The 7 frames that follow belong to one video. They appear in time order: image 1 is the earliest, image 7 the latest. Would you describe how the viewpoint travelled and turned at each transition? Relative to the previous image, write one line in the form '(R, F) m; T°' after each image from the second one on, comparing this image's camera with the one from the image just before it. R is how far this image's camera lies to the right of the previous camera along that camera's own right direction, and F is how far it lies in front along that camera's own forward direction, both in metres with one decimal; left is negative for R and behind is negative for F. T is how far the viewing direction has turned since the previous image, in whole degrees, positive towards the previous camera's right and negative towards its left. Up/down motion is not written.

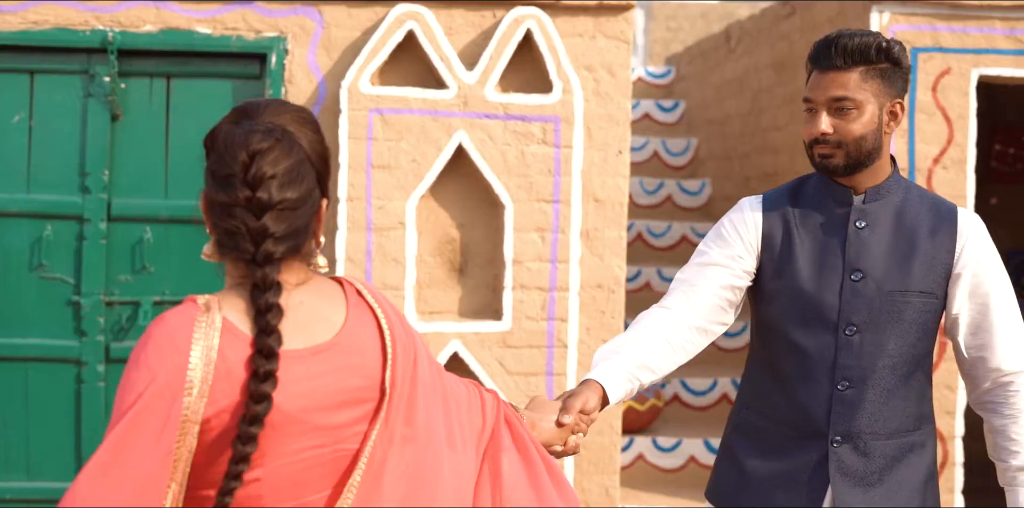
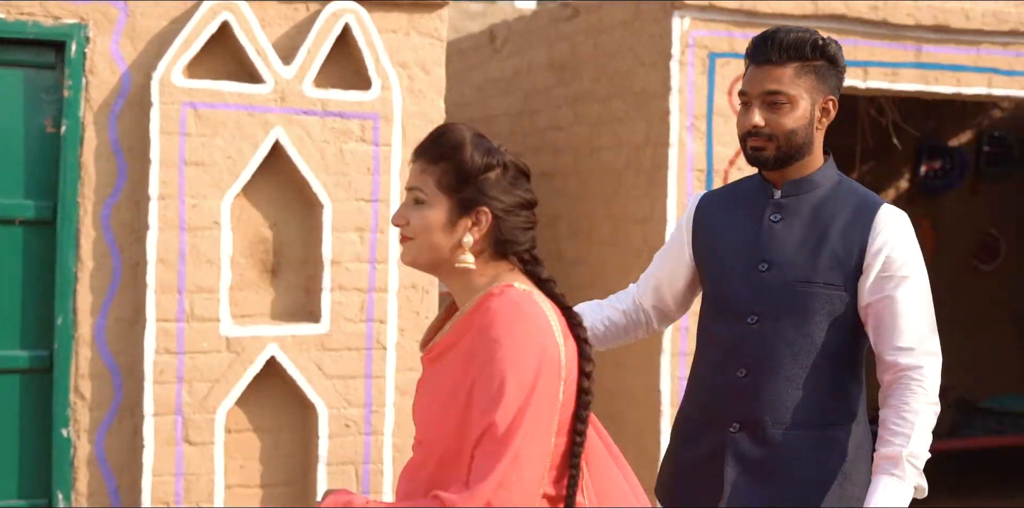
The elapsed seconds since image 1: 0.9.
(-0.5, +0.1) m; +13°
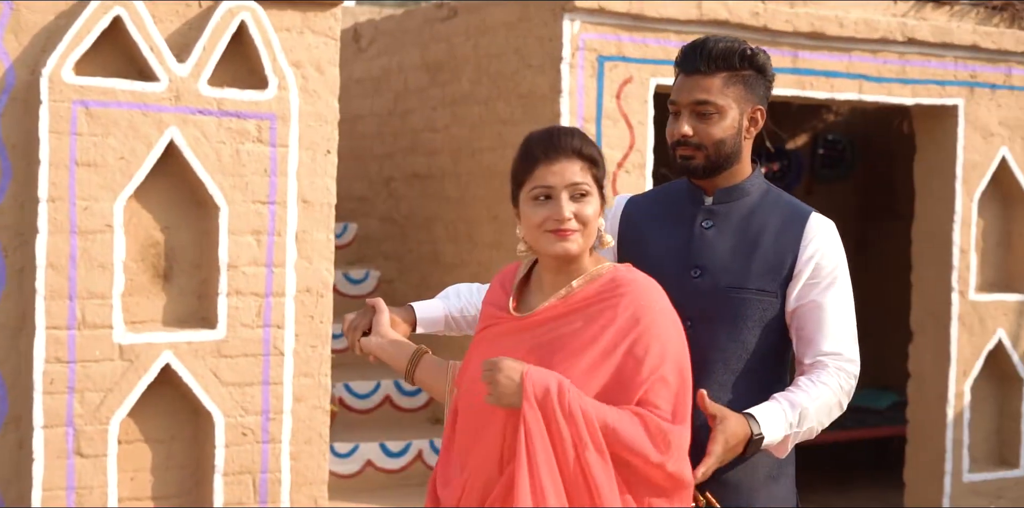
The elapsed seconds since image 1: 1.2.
(-0.3, +0.1) m; +8°
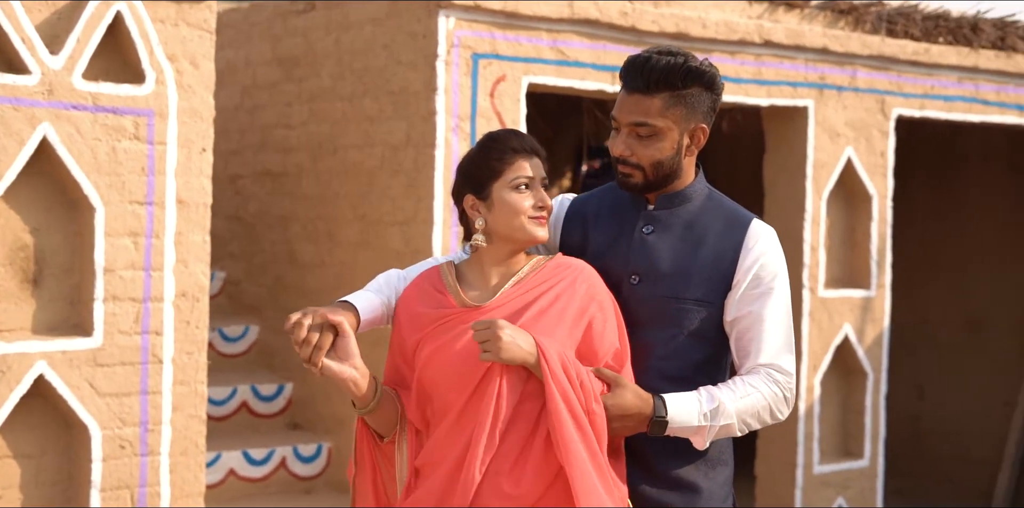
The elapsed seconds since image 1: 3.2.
(-0.4, +0.1) m; +9°
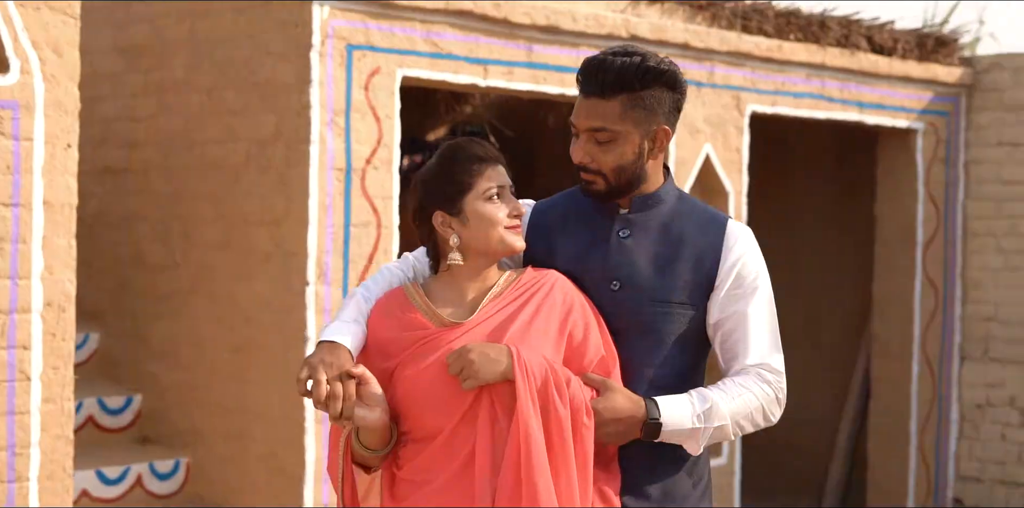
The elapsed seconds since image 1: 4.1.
(-0.4, +0.3) m; +10°
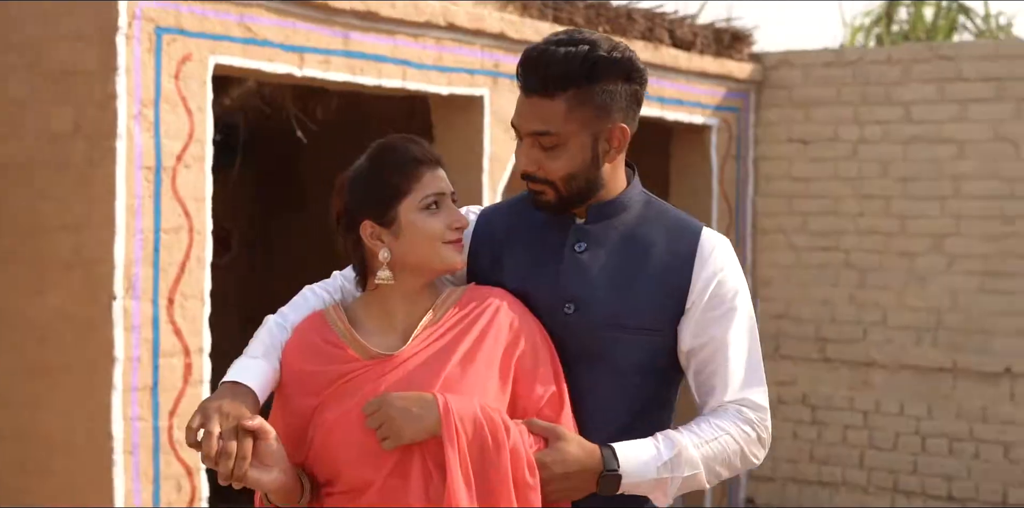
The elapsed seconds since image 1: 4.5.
(+0.2, +0.4) m; -1°
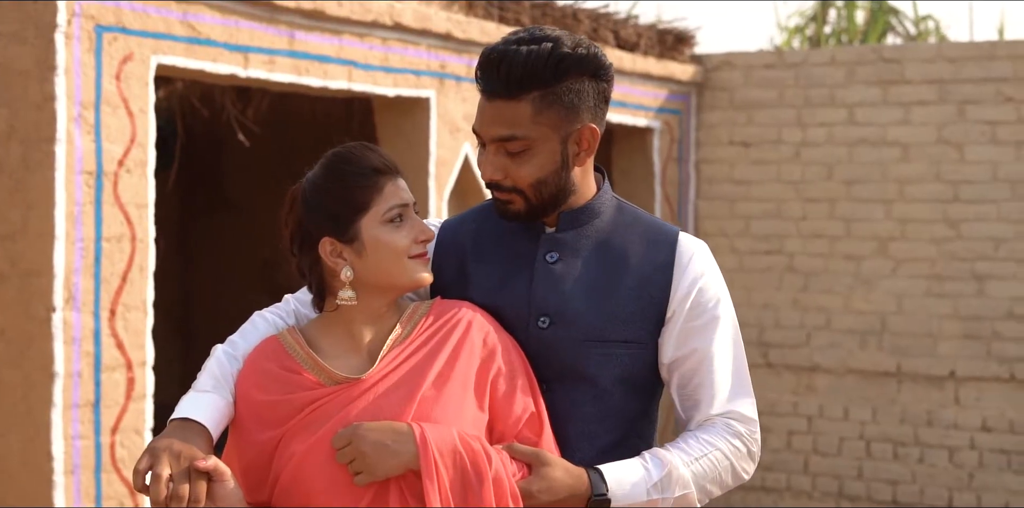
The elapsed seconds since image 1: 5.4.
(-0.1, +0.1) m; +3°
